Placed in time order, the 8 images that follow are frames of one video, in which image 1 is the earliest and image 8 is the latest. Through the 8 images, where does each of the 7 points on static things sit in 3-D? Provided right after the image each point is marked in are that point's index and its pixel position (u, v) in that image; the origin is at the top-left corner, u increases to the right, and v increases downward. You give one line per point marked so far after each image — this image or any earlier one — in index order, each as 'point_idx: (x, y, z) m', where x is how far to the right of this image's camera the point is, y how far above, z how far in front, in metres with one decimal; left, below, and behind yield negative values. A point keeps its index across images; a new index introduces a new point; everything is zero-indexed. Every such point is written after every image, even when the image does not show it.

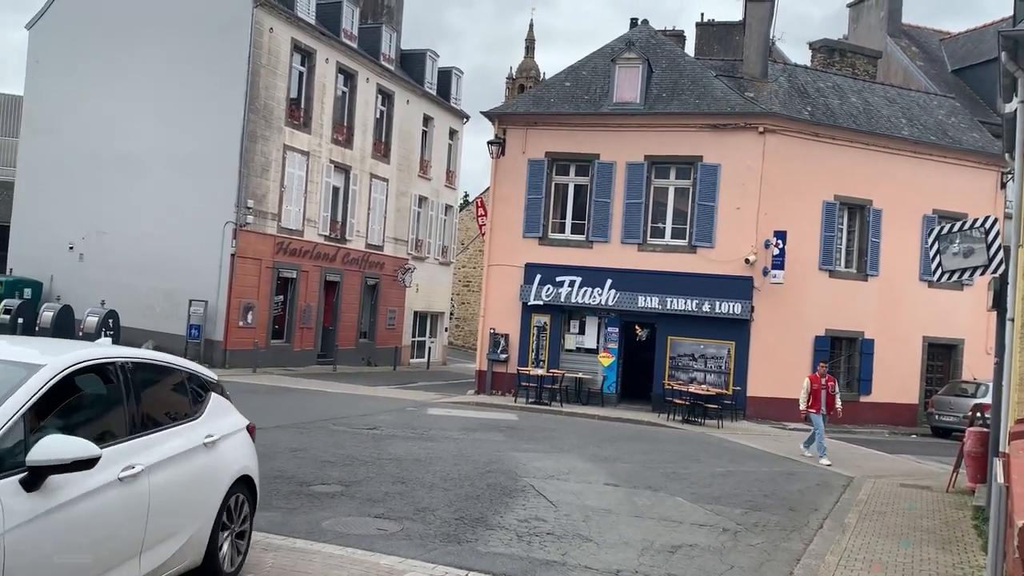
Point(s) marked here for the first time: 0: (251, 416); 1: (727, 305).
0: (-3.9, -1.9, +13.3) m
1: (+4.7, -0.4, +19.2) m
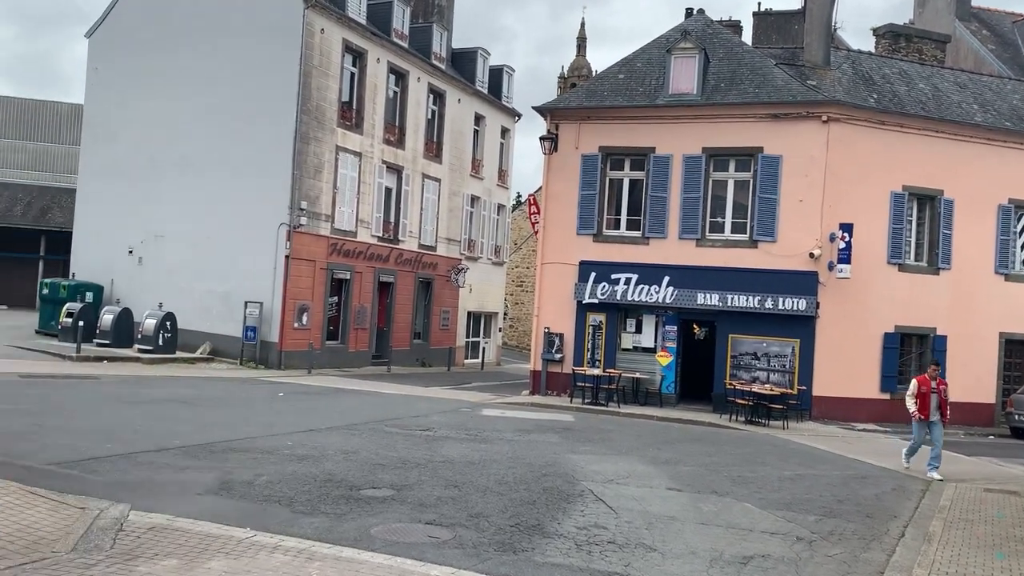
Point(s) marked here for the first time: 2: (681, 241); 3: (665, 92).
0: (-3.1, -1.9, +13.1) m
1: (+5.8, -0.3, +18.5) m
2: (+3.7, +1.0, +19.5) m
3: (+3.4, +4.4, +19.9) m
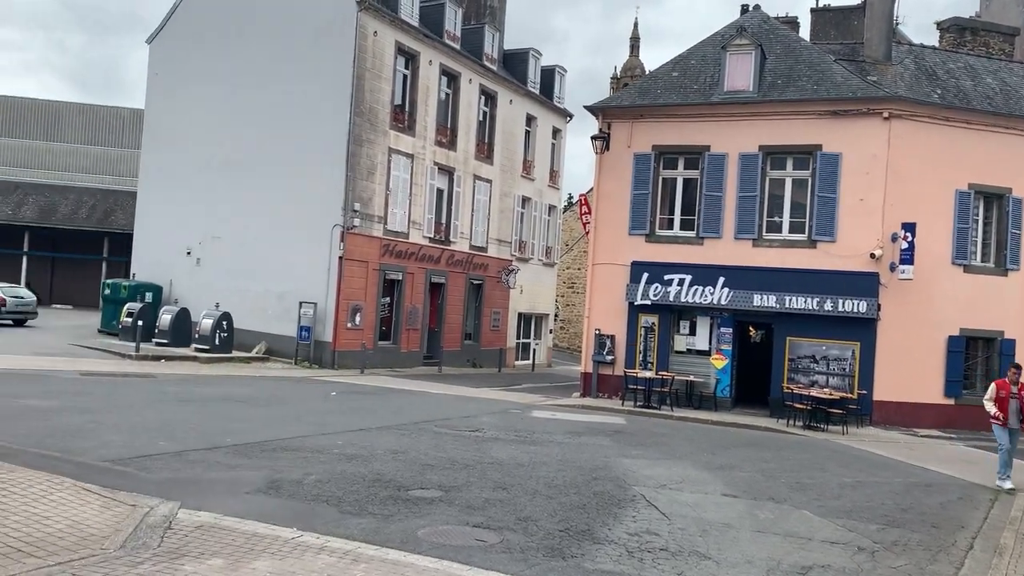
0: (-2.3, -1.9, +13.1) m
1: (+6.8, -0.3, +18.0) m
2: (+4.8, +1.0, +19.1) m
3: (+4.6, +4.4, +19.5) m
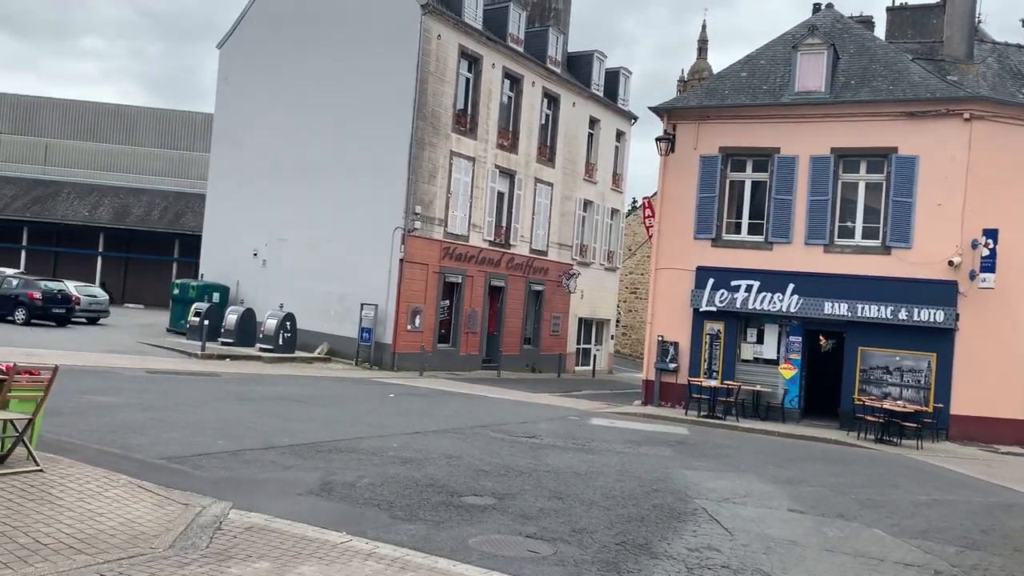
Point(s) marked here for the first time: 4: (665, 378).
0: (-1.5, -1.9, +13.0) m
1: (+8.0, -0.5, +17.2) m
2: (+6.1, +0.8, +18.5) m
3: (+5.9, +4.2, +19.0) m
4: (+3.3, -2.0, +19.6) m
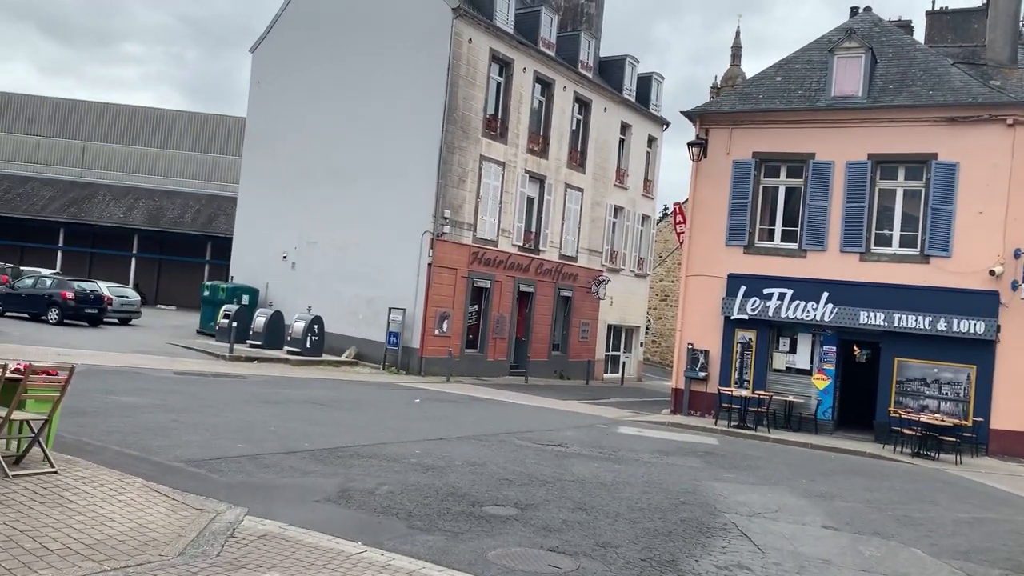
0: (-1.1, -2.0, +12.8) m
1: (+8.6, -0.6, +16.7) m
2: (+6.7, +0.7, +18.1) m
3: (+6.6, +4.0, +18.6) m
4: (+3.9, -2.1, +19.3) m
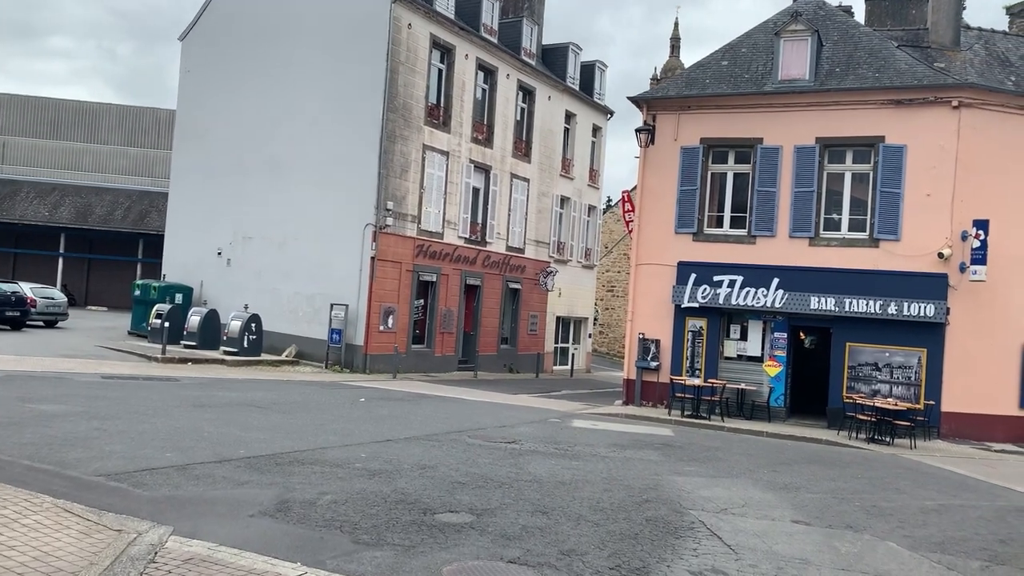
0: (-1.8, -1.9, +12.2) m
1: (+7.6, -0.3, +16.7) m
2: (+5.6, +1.0, +17.9) m
3: (+5.4, +4.3, +18.3) m
4: (+2.8, -1.9, +18.9) m
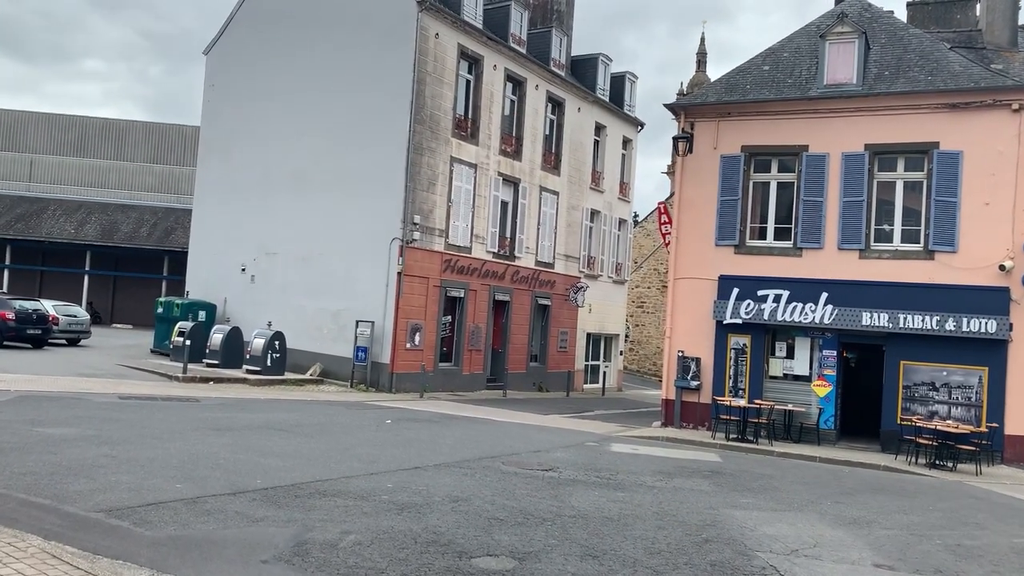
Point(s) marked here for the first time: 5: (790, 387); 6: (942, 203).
0: (-1.3, -2.1, +11.4) m
1: (+8.2, -0.6, +15.6) m
2: (+6.2, +0.7, +16.9) m
3: (+6.0, +4.0, +17.5) m
4: (+3.5, -2.2, +18.0) m
5: (+5.4, -1.9, +17.2) m
6: (+7.8, +1.5, +16.2) m
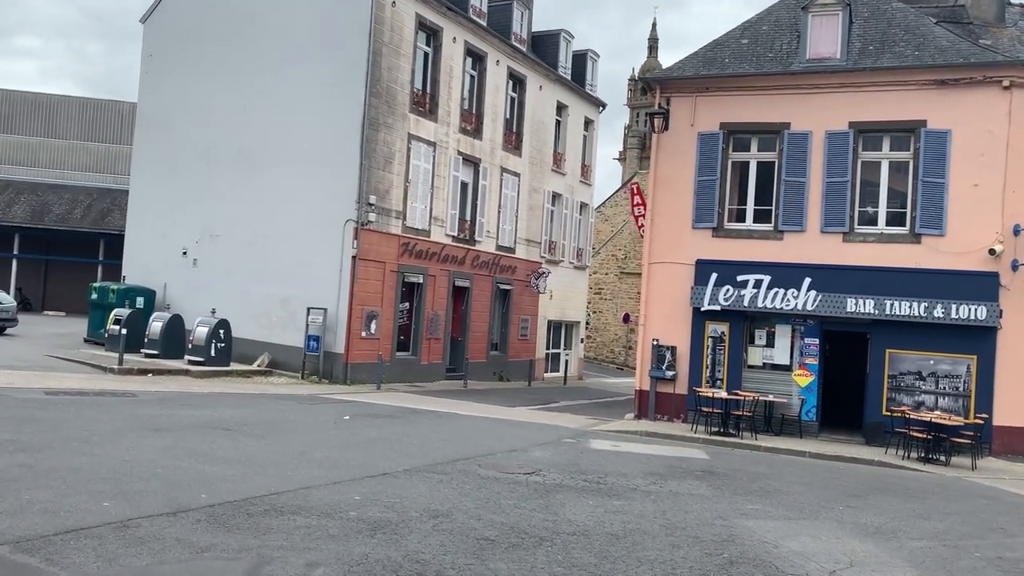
0: (-1.6, -1.9, +10.2) m
1: (+7.6, -0.3, +15.0) m
2: (+5.6, +0.9, +16.1) m
3: (+5.4, +4.3, +16.6) m
4: (+2.8, -1.9, +17.1) m
5: (+4.7, -1.6, +16.4) m
6: (+7.3, +1.8, +15.5) m
